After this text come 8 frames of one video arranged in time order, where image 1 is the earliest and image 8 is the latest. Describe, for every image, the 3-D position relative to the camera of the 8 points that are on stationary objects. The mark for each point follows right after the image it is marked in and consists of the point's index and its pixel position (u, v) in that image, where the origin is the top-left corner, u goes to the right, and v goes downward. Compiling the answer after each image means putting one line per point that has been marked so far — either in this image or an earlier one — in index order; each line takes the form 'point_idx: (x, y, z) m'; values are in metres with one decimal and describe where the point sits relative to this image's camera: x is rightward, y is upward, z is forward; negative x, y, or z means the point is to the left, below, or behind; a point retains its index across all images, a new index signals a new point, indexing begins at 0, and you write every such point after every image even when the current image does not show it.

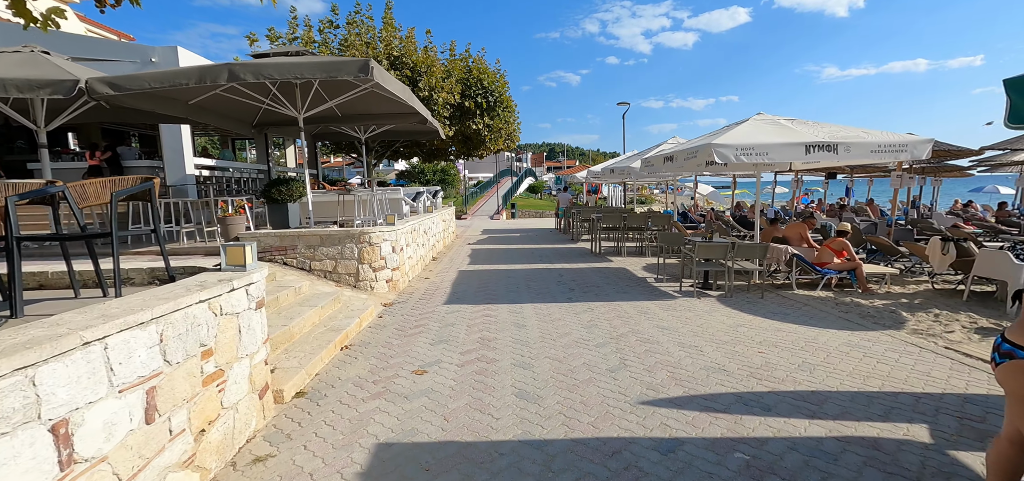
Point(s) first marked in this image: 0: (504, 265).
0: (-0.2, -0.5, +10.6) m
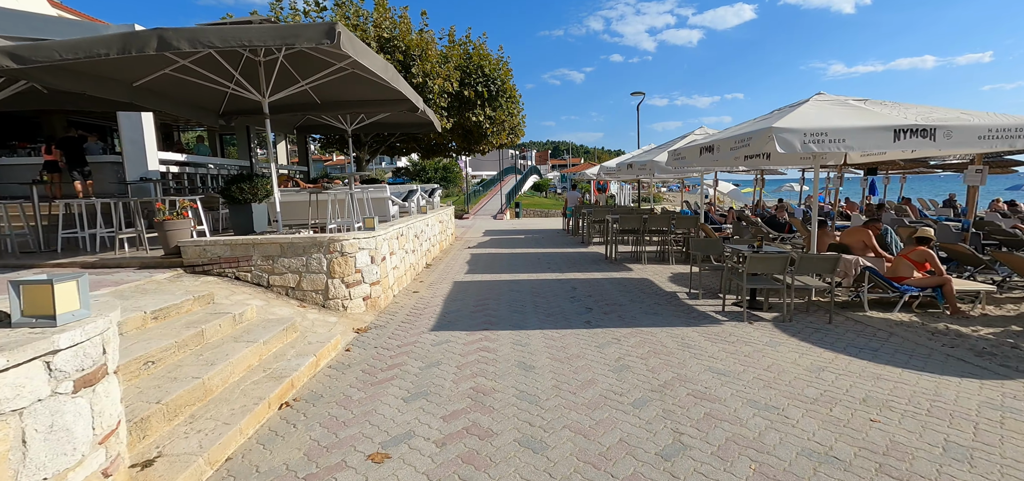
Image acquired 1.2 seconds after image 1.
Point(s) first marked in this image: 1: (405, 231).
0: (-0.1, -0.6, +9.2) m
1: (-1.8, +0.2, +8.4) m
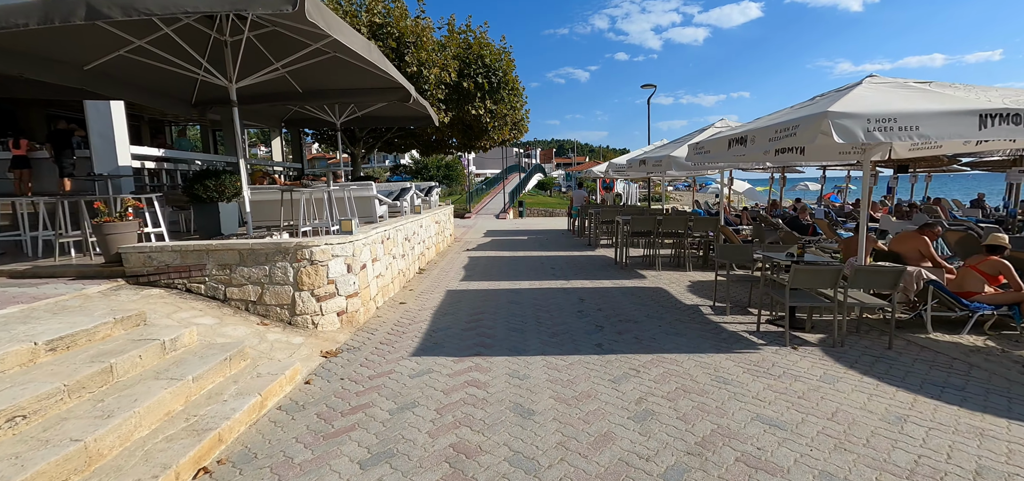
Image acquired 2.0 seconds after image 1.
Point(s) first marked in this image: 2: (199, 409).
0: (-0.1, -0.7, +8.4) m
1: (-1.8, +0.1, +7.5) m
2: (-2.1, -1.1, +3.2) m
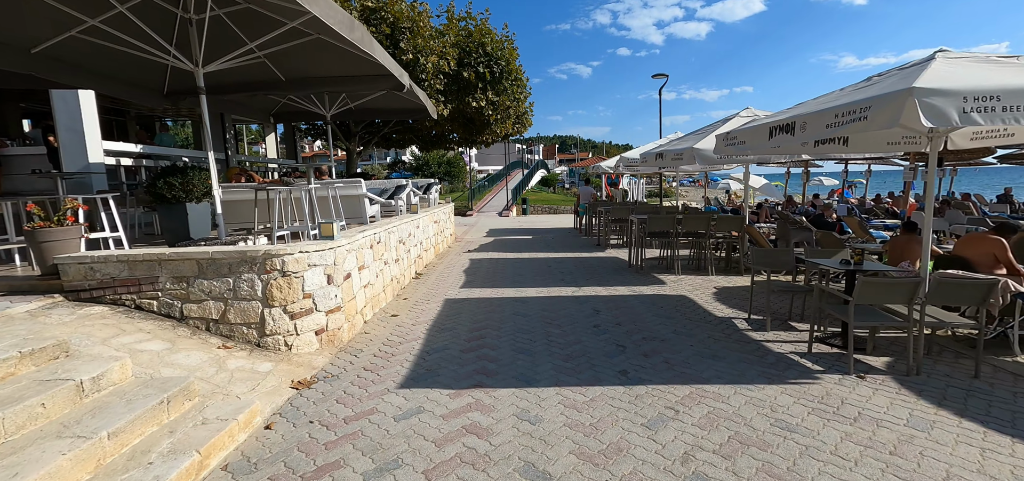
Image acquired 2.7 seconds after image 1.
0: (0.0, -0.7, +7.6) m
1: (-1.8, +0.1, +6.7) m
2: (-2.0, -1.2, +2.4) m
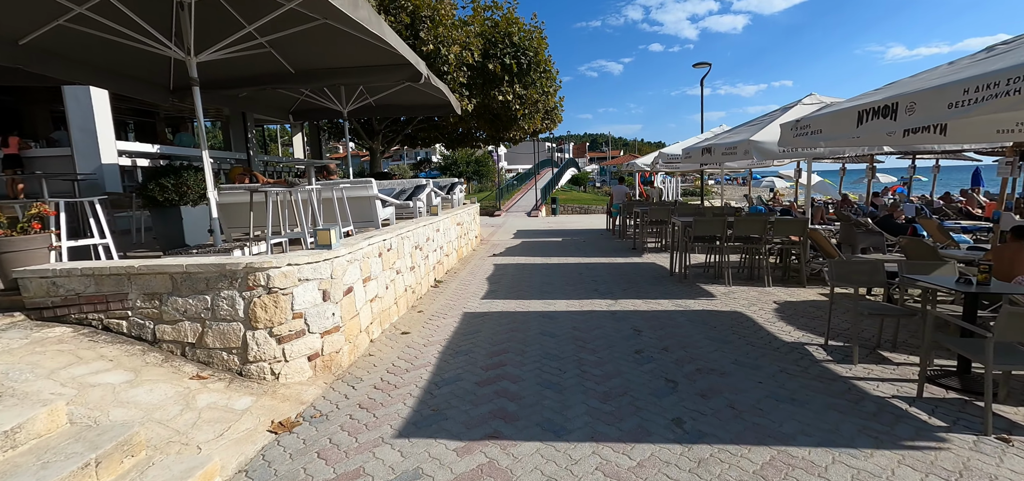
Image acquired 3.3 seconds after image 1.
0: (+0.4, -0.8, +6.8) m
1: (-1.4, 0.0, +6.1) m
2: (-1.9, -1.3, +1.8) m
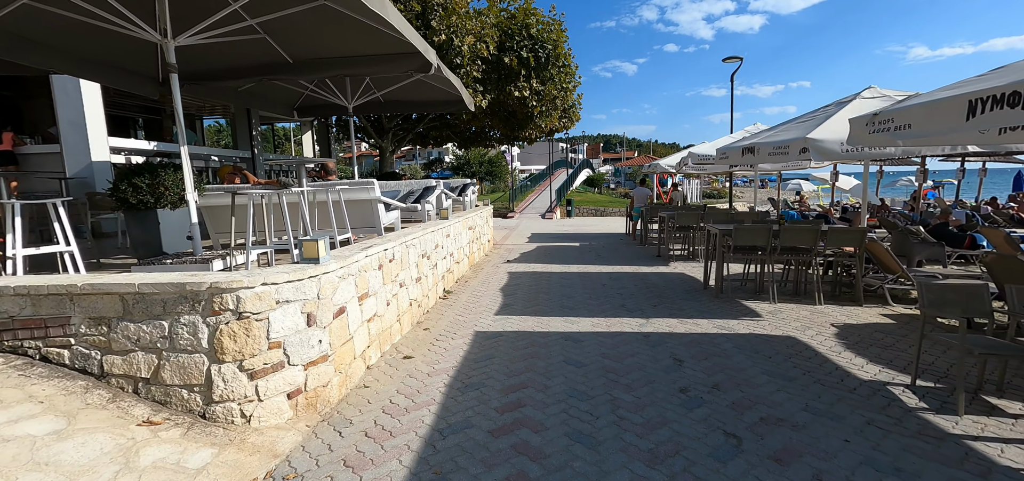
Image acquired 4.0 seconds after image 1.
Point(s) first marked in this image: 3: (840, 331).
0: (+0.6, -0.9, +6.1) m
1: (-1.2, -0.1, +5.4) m
2: (-1.9, -1.4, +1.1) m
3: (+3.5, -1.0, +5.2) m
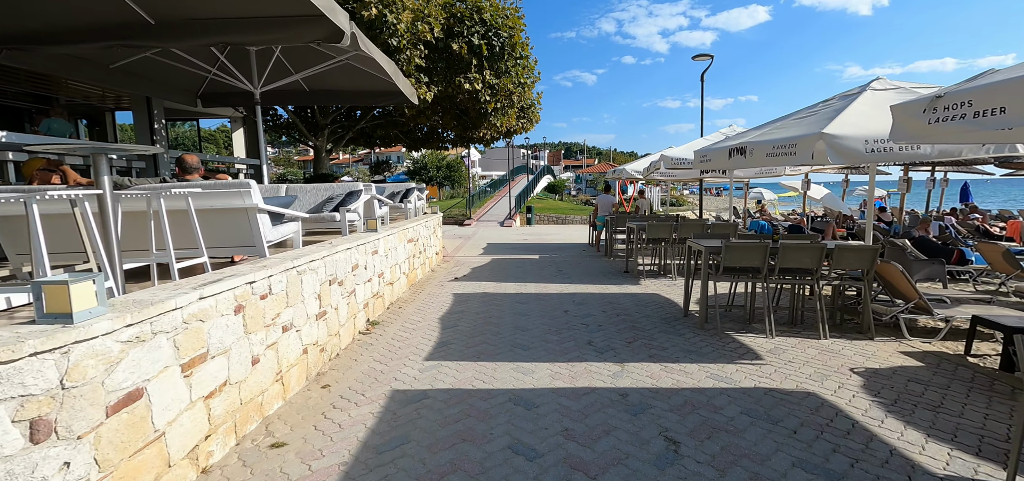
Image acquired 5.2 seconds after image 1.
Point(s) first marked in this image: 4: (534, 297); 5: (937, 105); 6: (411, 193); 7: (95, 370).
0: (0.0, -1.1, +4.7) m
1: (-1.8, -0.3, +3.9) m
2: (-2.1, -1.5, -0.5) m
3: (+3.0, -1.2, +4.0) m
4: (+0.3, -0.9, +7.3) m
5: (+2.7, +0.9, +3.2) m
6: (-2.1, +1.0, +10.0) m
7: (-1.8, -0.5, +2.1) m
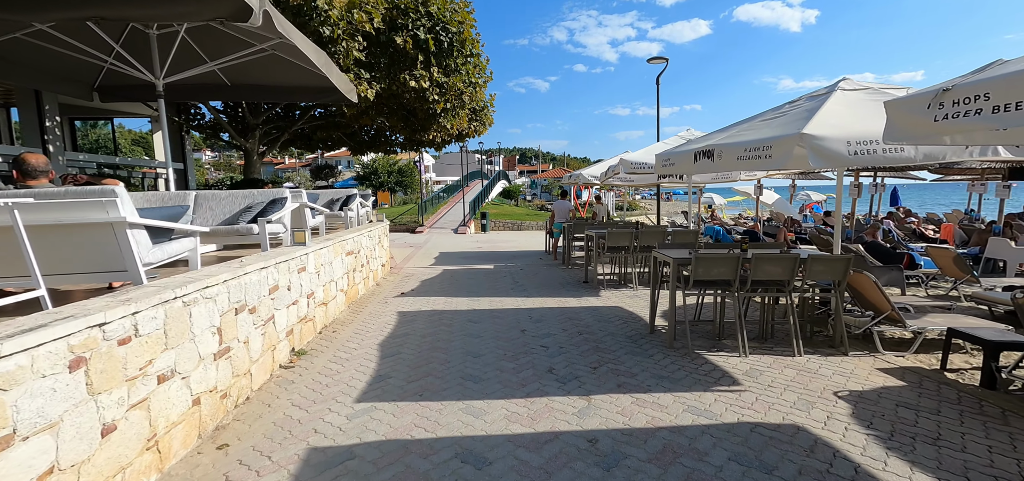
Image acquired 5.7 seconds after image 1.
0: (-0.4, -1.3, +4.0) m
1: (-2.1, -0.5, +3.0) m
2: (-2.0, -1.6, -1.3) m
3: (+2.6, -1.2, +3.6) m
4: (-0.3, -1.0, +6.7) m
5: (+2.4, +0.8, +2.8) m
6: (-3.0, +0.8, +9.1) m
7: (-2.0, -0.7, +1.2) m
